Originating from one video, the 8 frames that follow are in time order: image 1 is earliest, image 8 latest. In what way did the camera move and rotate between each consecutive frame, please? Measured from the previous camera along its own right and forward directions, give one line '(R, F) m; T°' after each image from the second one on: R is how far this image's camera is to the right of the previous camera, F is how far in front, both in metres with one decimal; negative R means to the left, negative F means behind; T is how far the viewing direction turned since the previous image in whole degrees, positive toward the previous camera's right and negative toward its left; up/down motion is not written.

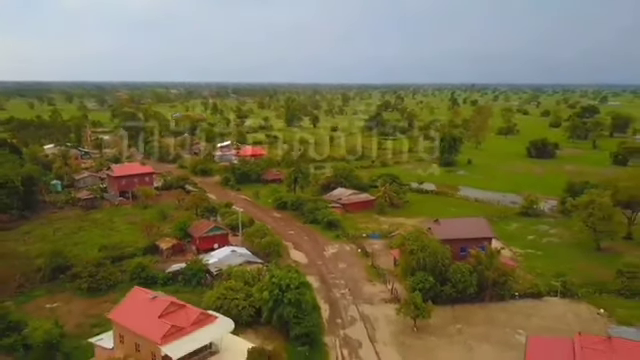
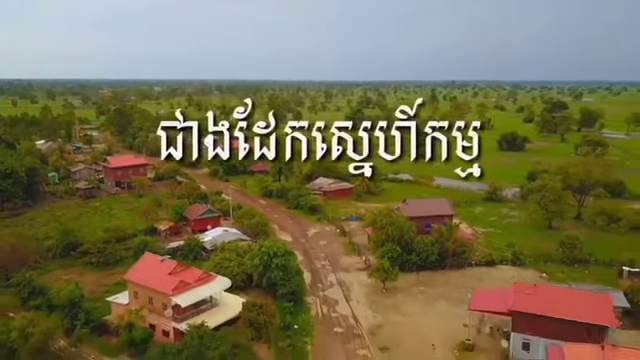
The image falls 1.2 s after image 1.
(+0.1, -3.2) m; +2°
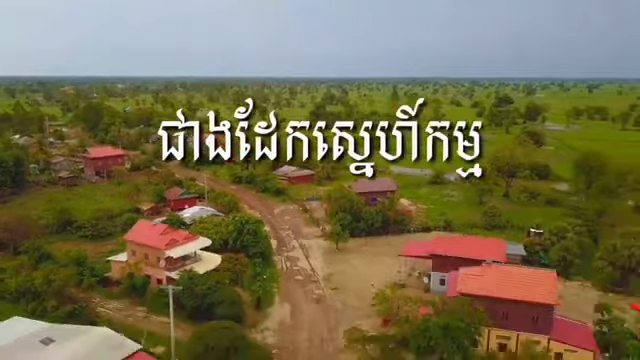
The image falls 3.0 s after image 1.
(+0.2, -4.7) m; +4°
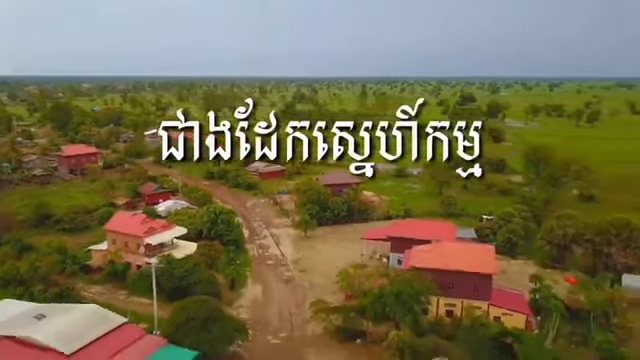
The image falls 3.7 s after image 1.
(+0.1, -2.0) m; +3°
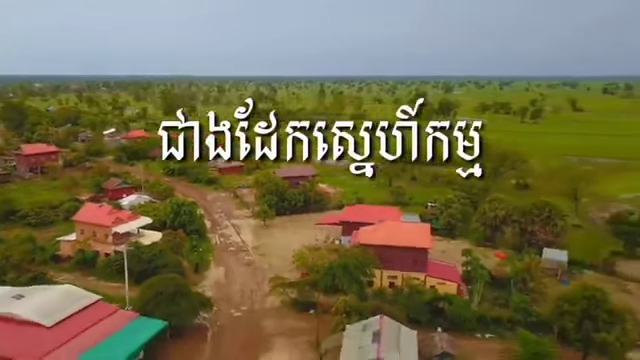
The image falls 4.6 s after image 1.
(+0.2, -2.2) m; +4°
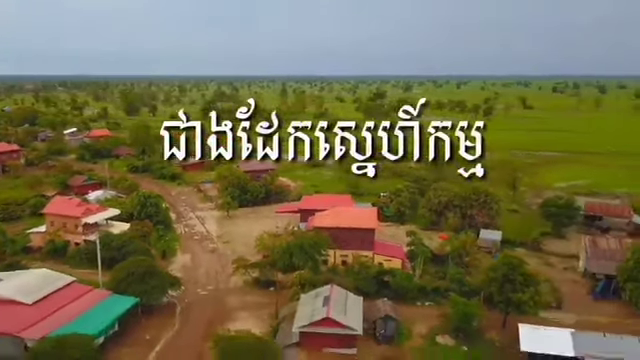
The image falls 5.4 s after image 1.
(+0.3, -2.2) m; +4°
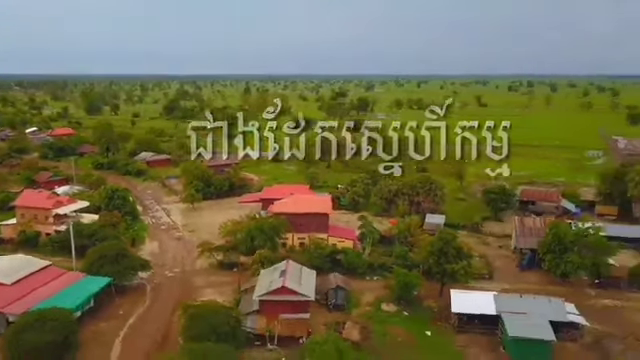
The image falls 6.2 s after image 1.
(+0.4, -2.3) m; +4°
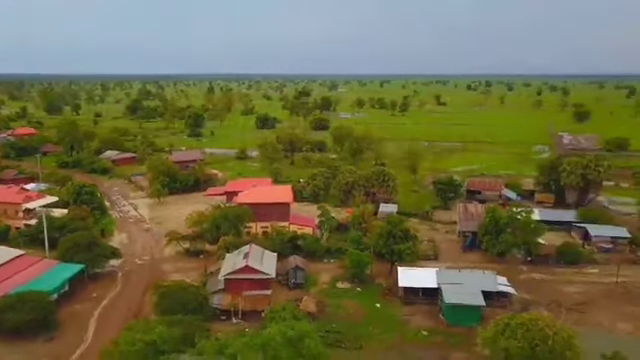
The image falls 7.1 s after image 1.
(+0.3, -2.0) m; +4°
